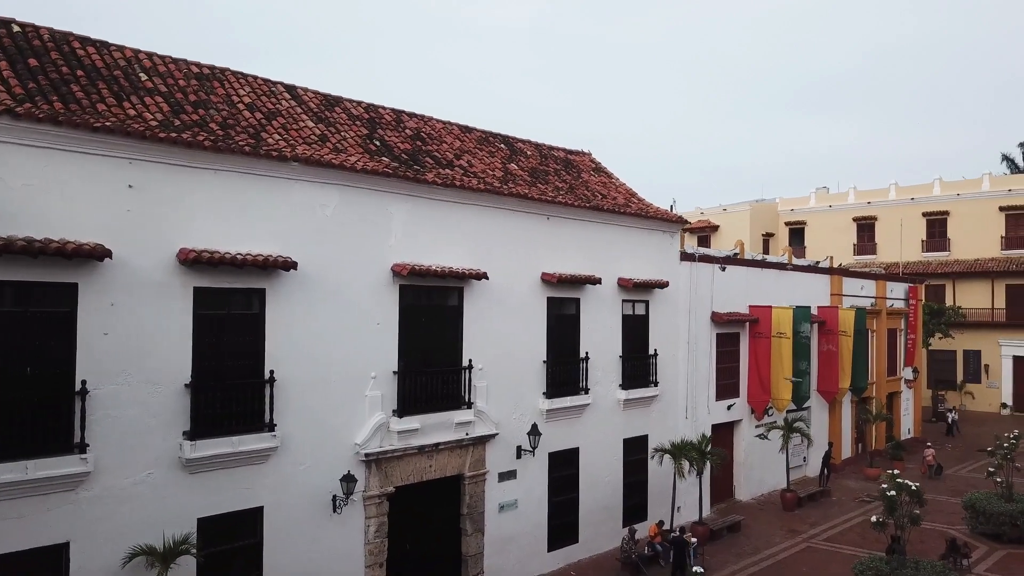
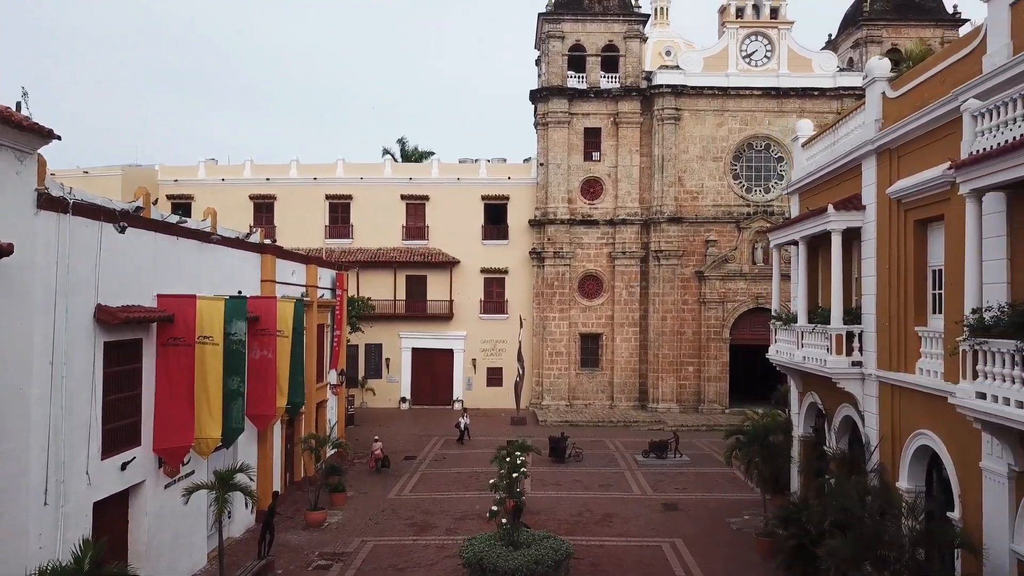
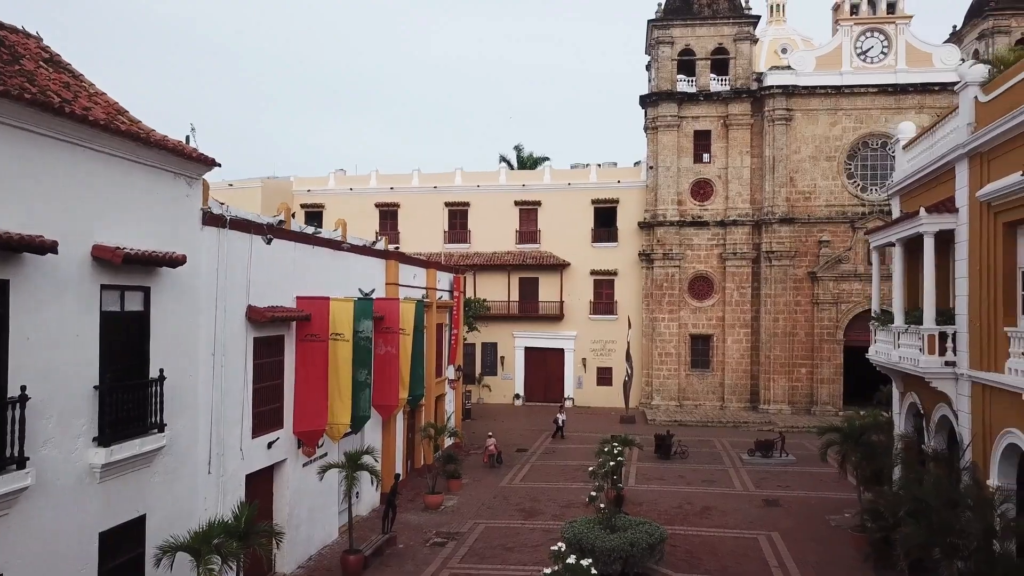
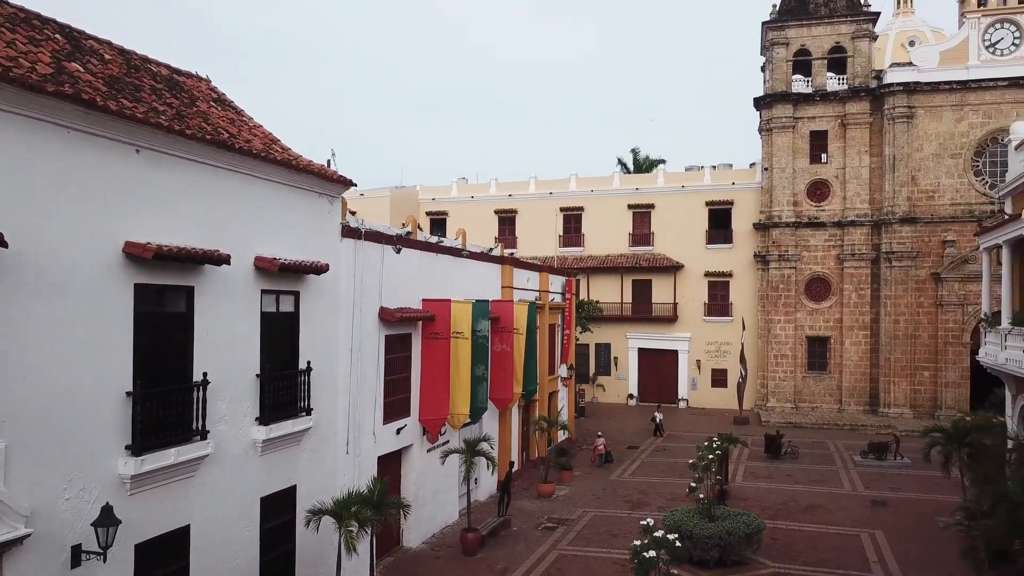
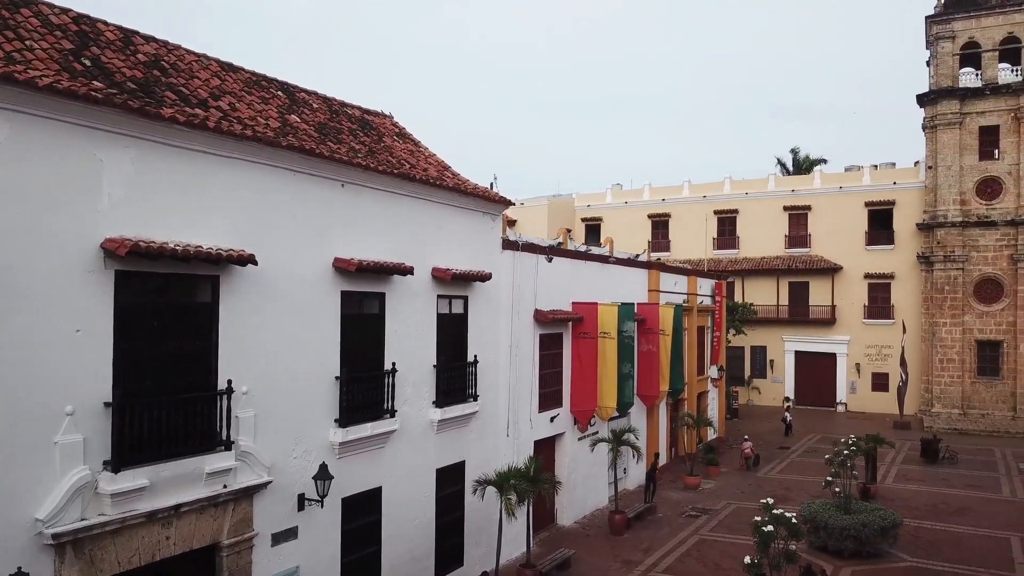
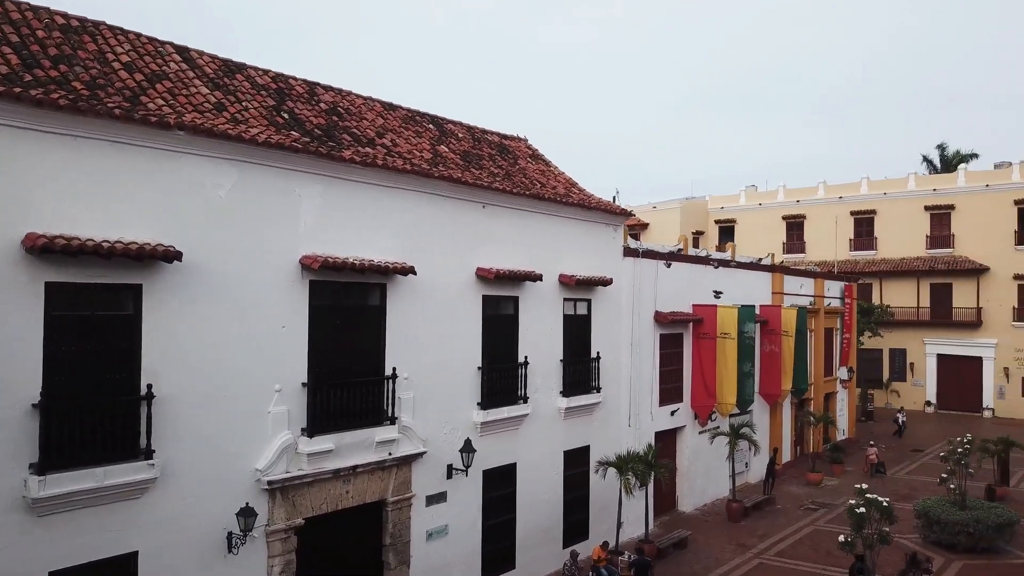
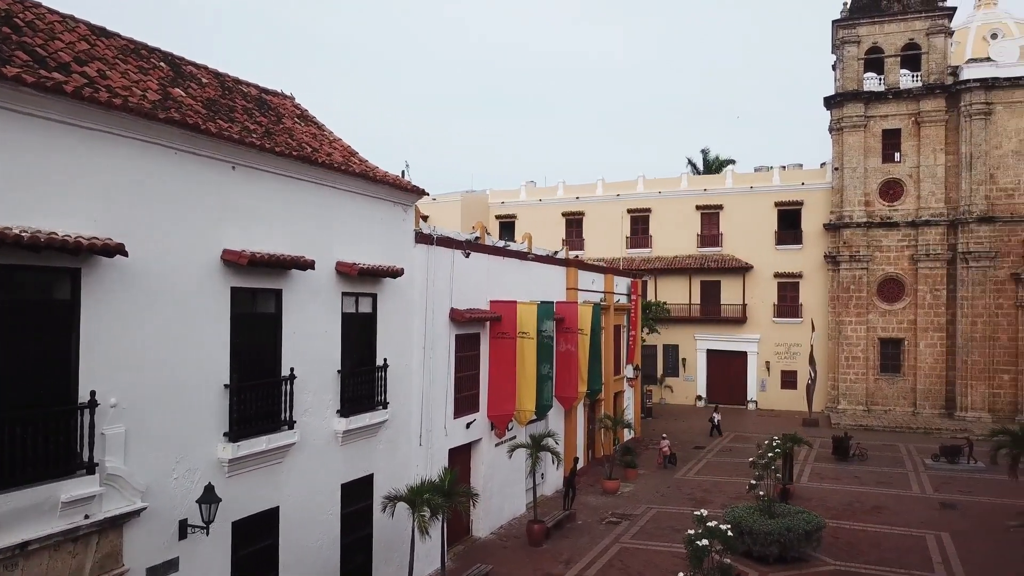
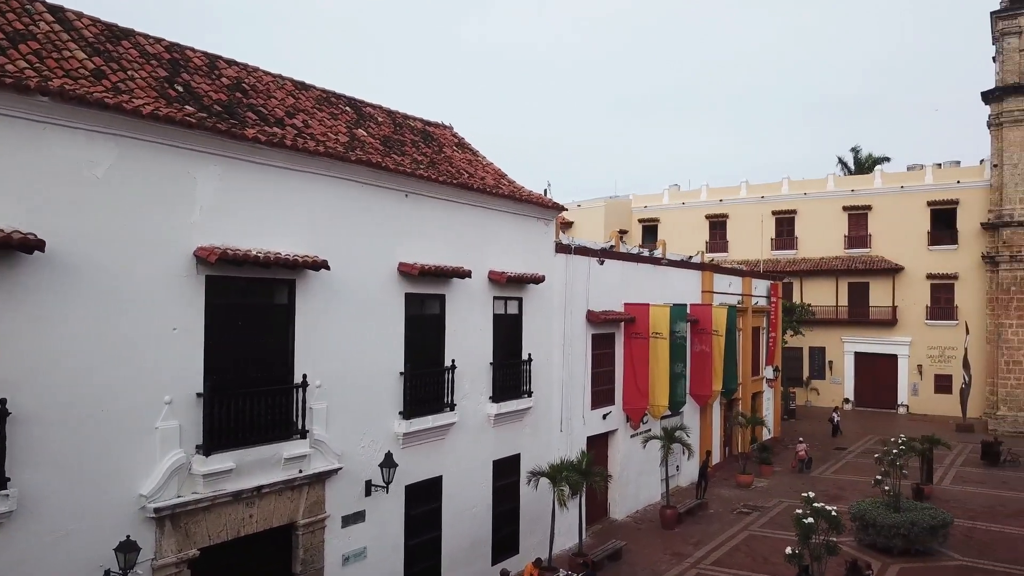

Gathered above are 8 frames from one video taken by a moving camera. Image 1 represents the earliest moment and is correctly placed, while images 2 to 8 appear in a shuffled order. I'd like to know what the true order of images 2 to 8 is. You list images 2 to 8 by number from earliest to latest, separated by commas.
6, 8, 5, 7, 4, 3, 2
